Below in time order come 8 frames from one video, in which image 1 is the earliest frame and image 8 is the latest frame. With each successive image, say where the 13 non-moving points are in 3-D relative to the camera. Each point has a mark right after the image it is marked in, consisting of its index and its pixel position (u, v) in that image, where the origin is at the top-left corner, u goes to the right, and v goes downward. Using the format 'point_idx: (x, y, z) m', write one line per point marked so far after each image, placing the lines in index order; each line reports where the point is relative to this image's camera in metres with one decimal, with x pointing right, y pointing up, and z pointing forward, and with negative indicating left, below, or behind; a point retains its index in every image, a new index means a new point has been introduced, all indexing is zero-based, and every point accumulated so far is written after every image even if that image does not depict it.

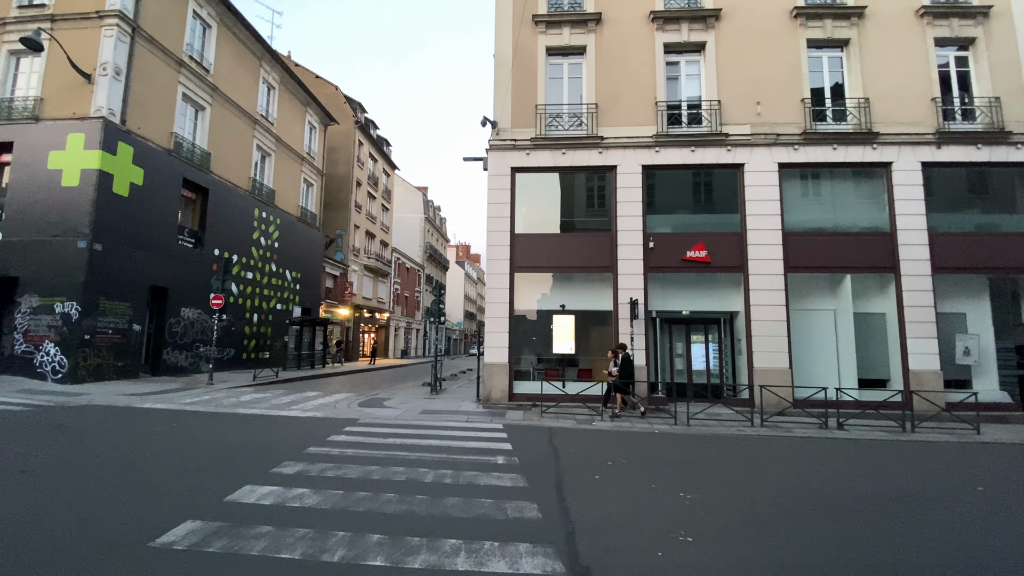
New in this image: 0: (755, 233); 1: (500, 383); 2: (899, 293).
0: (+7.0, +1.6, +13.8) m
1: (-0.4, -2.7, +13.5) m
2: (+11.0, -0.1, +13.7) m
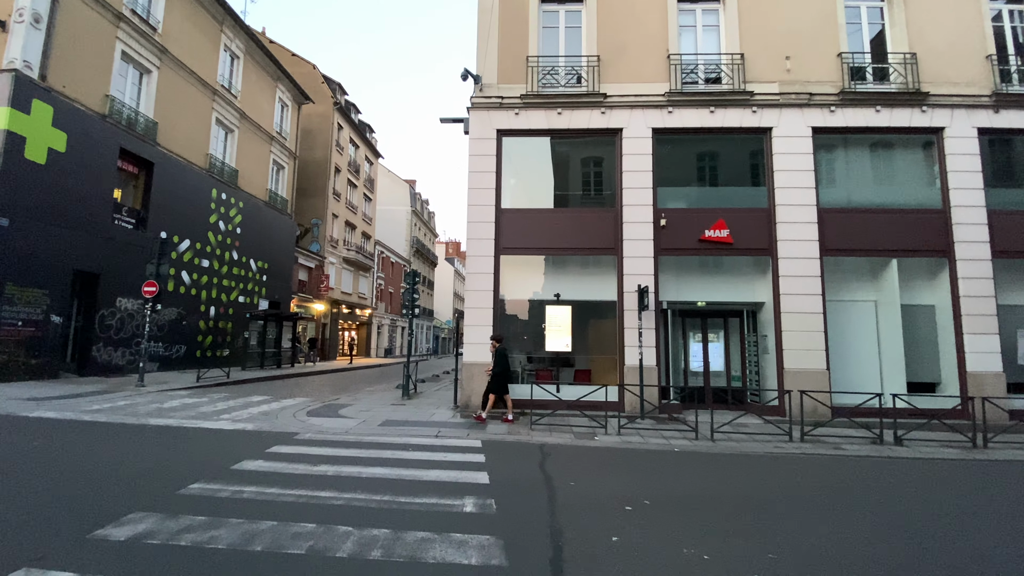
0: (+6.6, +1.9, +11.6) m
1: (-0.7, -2.3, +11.2) m
2: (+10.7, +0.2, +11.6) m
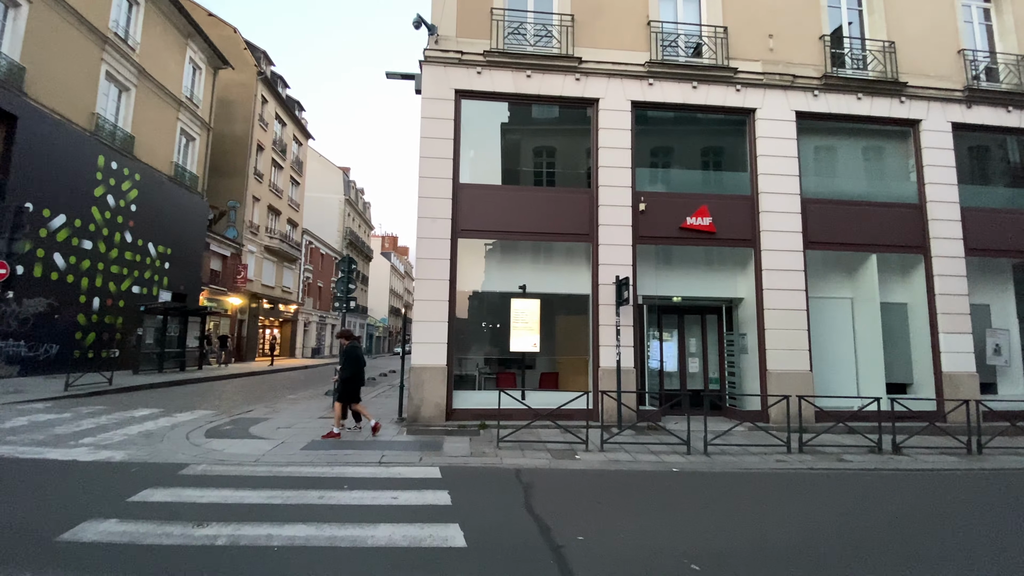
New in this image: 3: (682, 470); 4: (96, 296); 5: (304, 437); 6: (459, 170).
0: (+5.7, +2.0, +10.7) m
1: (-1.5, -2.1, +9.3) m
2: (+9.7, +0.2, +11.3) m
3: (+2.5, -2.7, +7.2) m
4: (-14.7, -0.3, +17.1) m
5: (-3.4, -2.5, +7.9) m
6: (-1.1, +2.5, +10.2) m
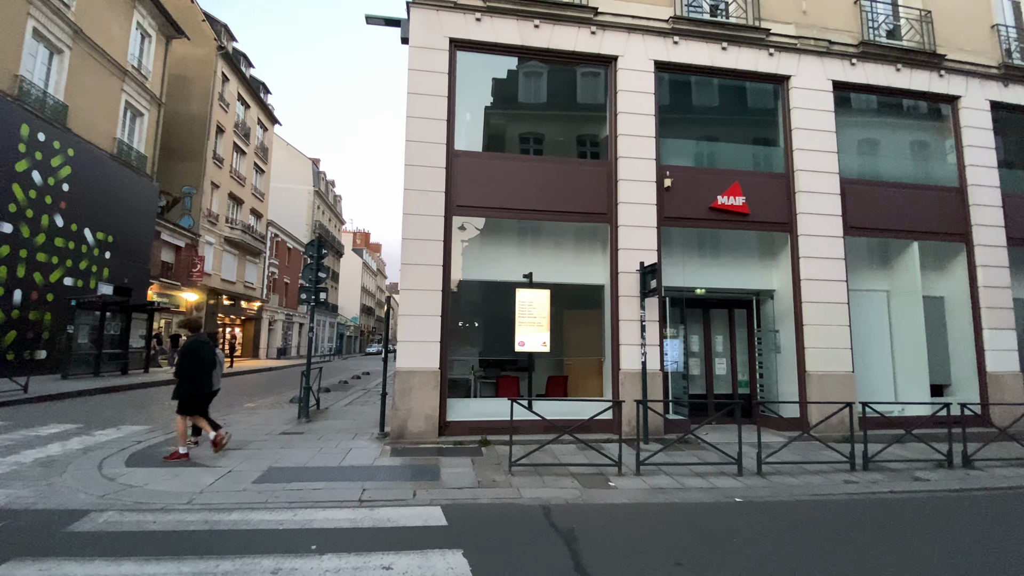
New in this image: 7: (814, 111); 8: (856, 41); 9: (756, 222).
0: (+5.8, +2.2, +9.5) m
1: (-1.4, -1.9, +7.7) m
2: (+9.7, +0.4, +10.2) m
3: (+2.8, -2.5, +5.8) m
4: (-15.0, 0.0, +14.6) m
5: (-3.2, -2.2, +6.1) m
6: (-1.0, +2.7, +8.5) m
7: (+6.0, +3.5, +9.7) m
8: (+7.2, +5.2, +10.2) m
9: (+4.7, +1.3, +9.4) m
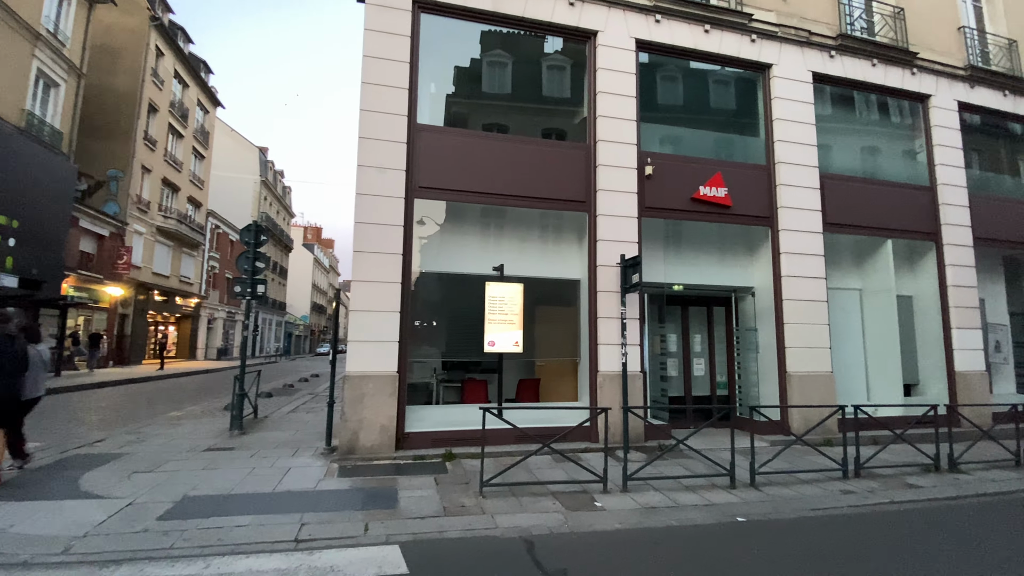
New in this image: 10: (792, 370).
0: (+5.2, +2.3, +9.1) m
1: (-1.9, -1.7, +6.7) m
2: (+9.0, +0.4, +10.2) m
3: (+2.5, -2.4, +5.2) m
4: (-15.9, +0.3, +12.4) m
5: (-3.5, -2.1, +5.0) m
6: (-1.5, +2.8, +7.6) m
7: (+5.5, +3.6, +9.3) m
8: (+6.6, +5.2, +9.9) m
9: (+4.1, +1.3, +8.9) m
10: (+5.0, -1.5, +8.6) m
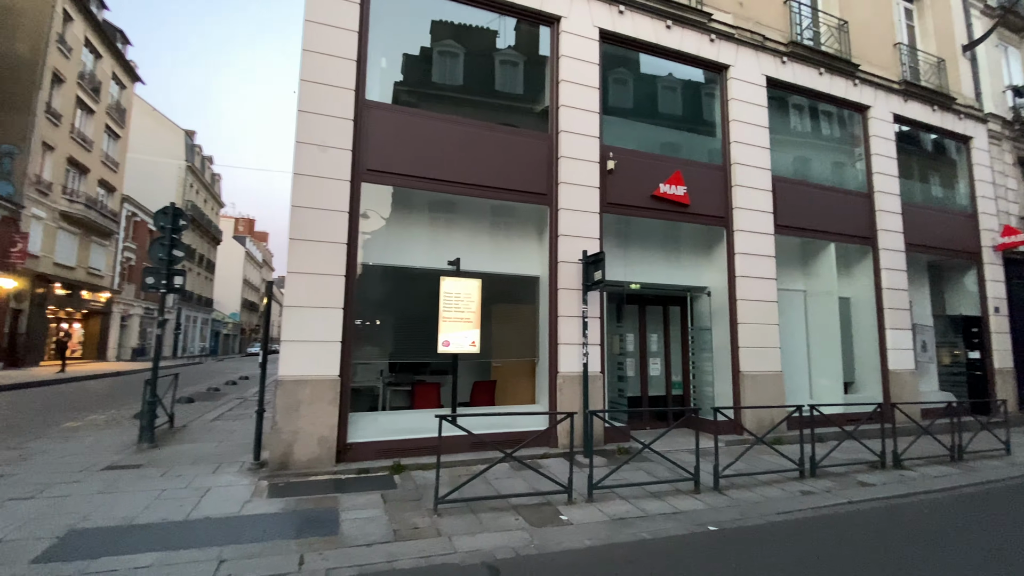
0: (+4.4, +2.2, +9.1) m
1: (-2.4, -1.7, +5.9) m
2: (+8.0, +0.4, +10.7) m
3: (+2.0, -2.4, +5.0) m
4: (-17.0, +0.6, +10.1) m
5: (-3.9, -2.0, +4.1) m
6: (-2.1, +2.9, +6.9) m
7: (+4.6, +3.6, +9.4) m
8: (+5.7, +5.2, +10.1) m
9: (+3.3, +1.3, +8.8) m
10: (+4.2, -1.5, +8.6) m
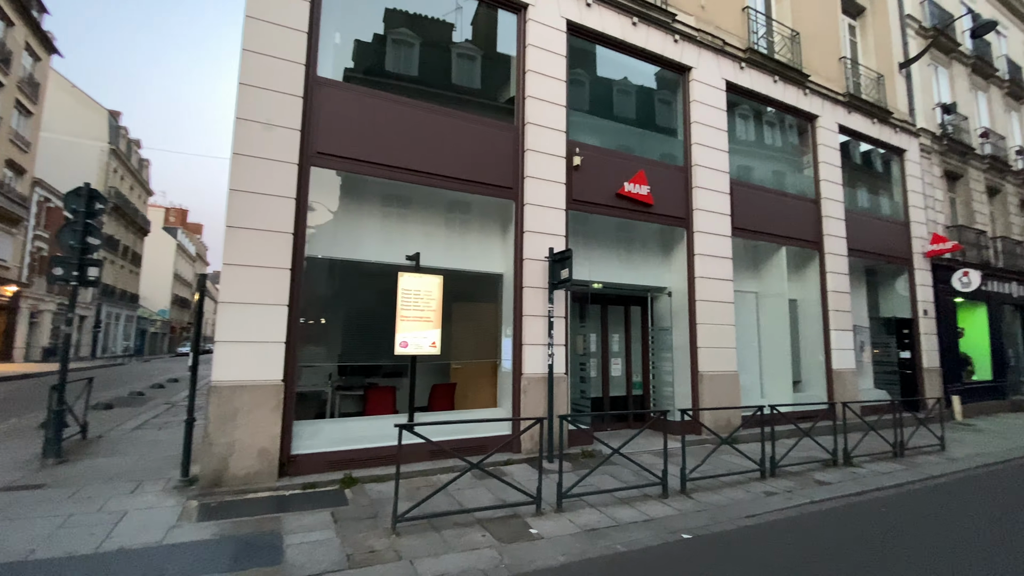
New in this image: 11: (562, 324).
0: (+3.7, +2.2, +9.2) m
1: (-2.8, -1.6, +5.3) m
2: (+7.1, +0.3, +11.1) m
3: (+1.7, -2.4, +4.8) m
4: (-17.8, +0.8, +7.9) m
5: (-4.1, -1.9, +3.3) m
6: (-2.5, +3.0, +6.3) m
7: (+3.9, +3.6, +9.5) m
8: (+4.9, +5.2, +10.3) m
9: (+2.6, +1.3, +8.8) m
10: (+3.5, -1.5, +8.7) m
11: (+0.7, -0.5, +7.3) m
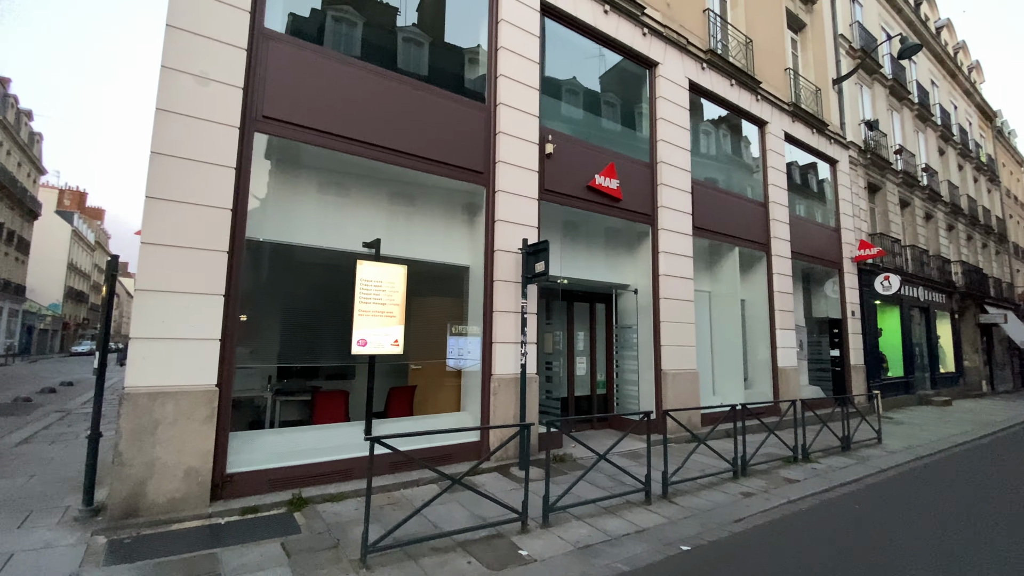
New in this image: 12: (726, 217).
0: (+3.0, +2.3, +9.1) m
1: (-3.0, -1.5, +4.4) m
2: (+6.1, +0.3, +11.5) m
3: (+1.5, -2.4, +4.5) m
4: (-18.1, +1.2, +5.0) m
5: (-4.0, -1.8, +2.2) m
6: (-2.8, +3.1, +5.4) m
7: (+3.2, +3.6, +9.4) m
8: (+4.1, +5.2, +10.4) m
9: (+2.0, +1.4, +8.6) m
10: (+2.8, -1.4, +8.6) m
11: (+0.3, -0.5, +6.8) m
12: (+4.7, +1.6, +10.7) m
